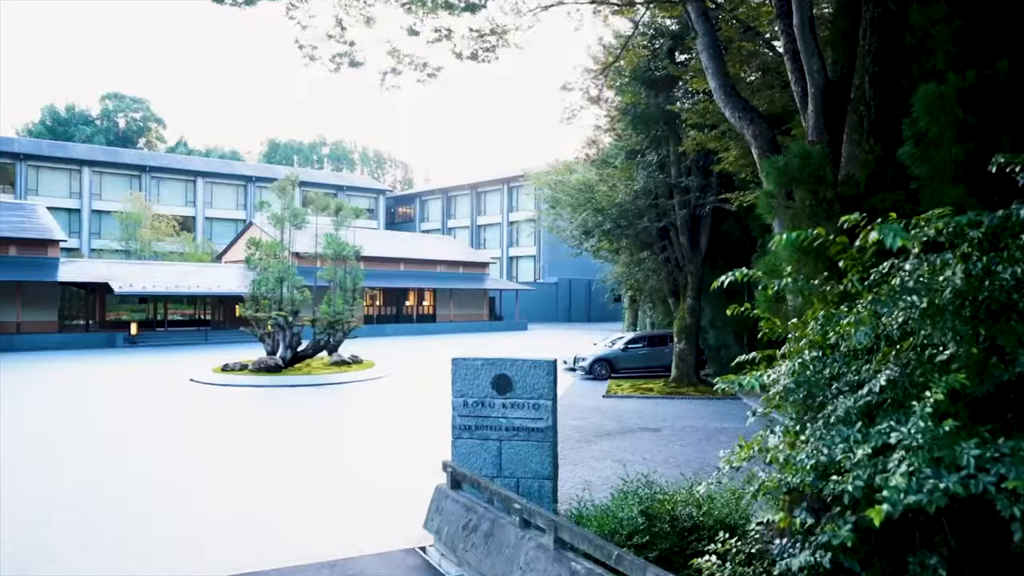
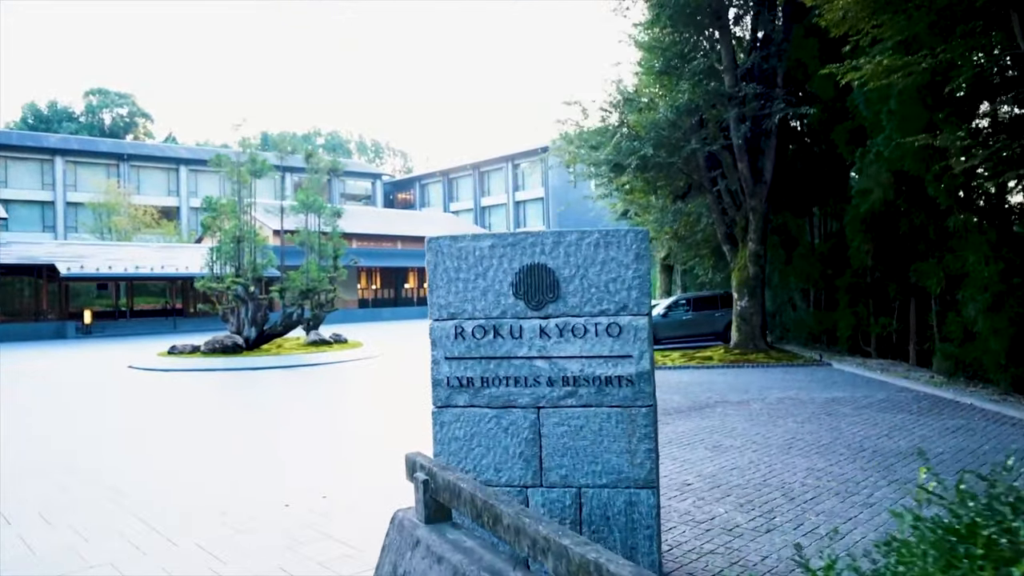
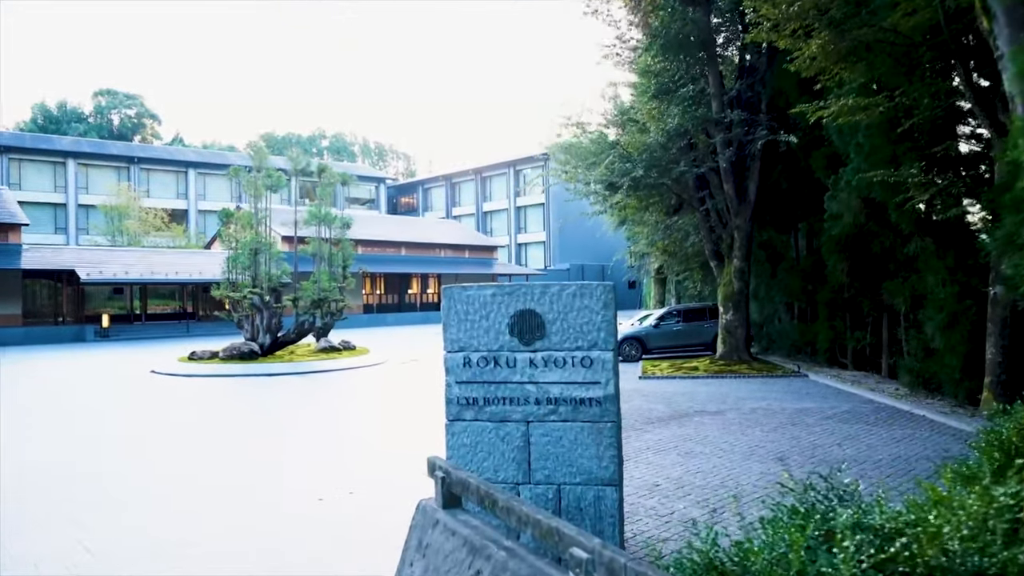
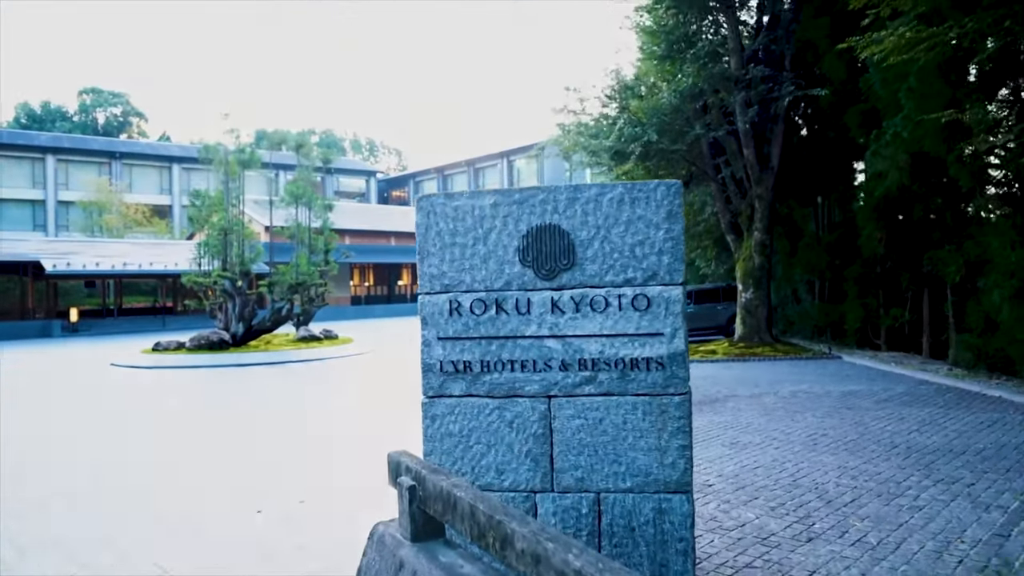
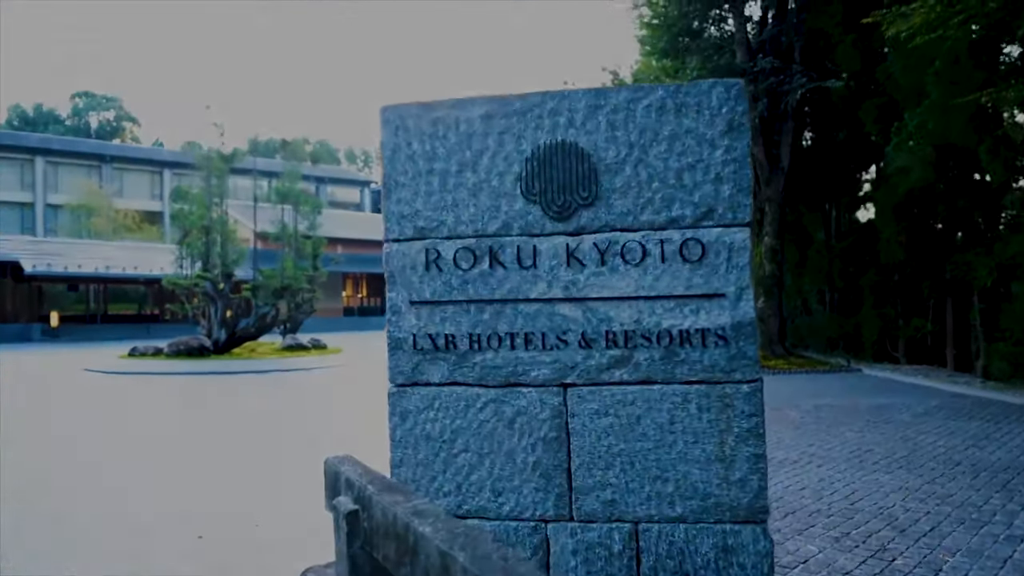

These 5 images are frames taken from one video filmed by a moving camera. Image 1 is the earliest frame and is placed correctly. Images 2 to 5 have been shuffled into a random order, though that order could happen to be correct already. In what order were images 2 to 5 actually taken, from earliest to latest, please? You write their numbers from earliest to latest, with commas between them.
3, 2, 4, 5
